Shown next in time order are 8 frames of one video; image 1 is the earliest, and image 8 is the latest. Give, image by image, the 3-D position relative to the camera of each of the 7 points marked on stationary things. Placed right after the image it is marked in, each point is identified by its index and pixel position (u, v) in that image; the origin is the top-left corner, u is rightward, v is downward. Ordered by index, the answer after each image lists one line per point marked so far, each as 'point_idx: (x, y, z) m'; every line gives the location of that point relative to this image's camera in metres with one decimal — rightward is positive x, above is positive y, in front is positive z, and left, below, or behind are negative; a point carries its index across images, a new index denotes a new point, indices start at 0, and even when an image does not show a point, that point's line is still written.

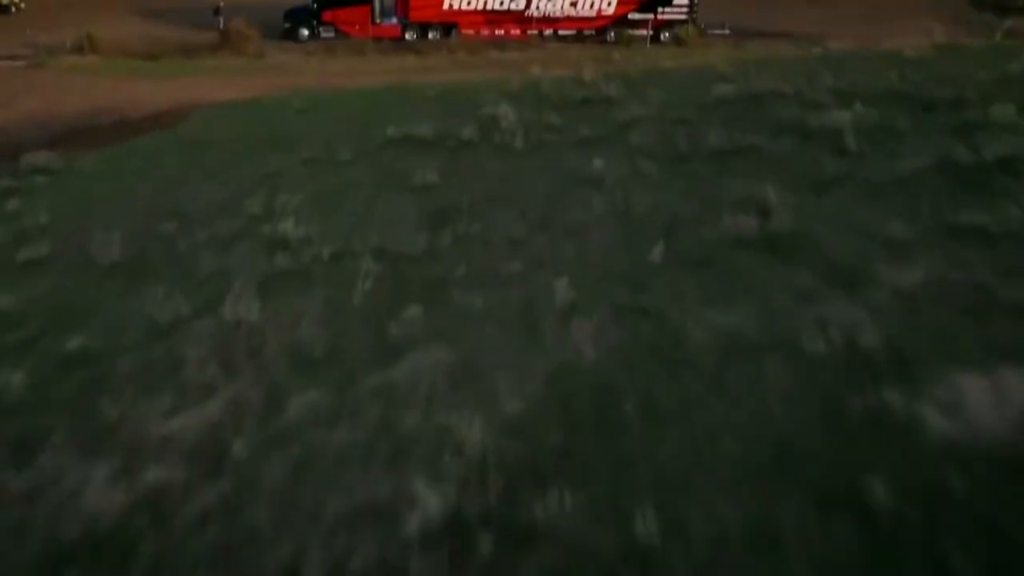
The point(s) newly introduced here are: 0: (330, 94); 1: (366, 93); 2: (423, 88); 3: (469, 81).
0: (-4.3, +4.6, +19.9) m
1: (-3.3, +4.4, +18.8) m
2: (-1.9, +4.5, +18.8) m
3: (-1.0, +4.9, +19.8) m
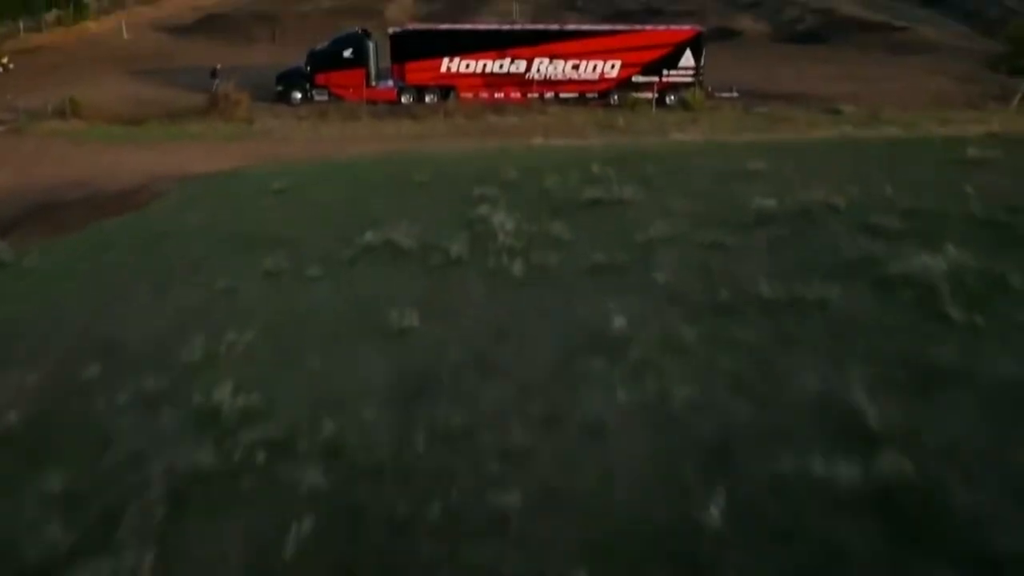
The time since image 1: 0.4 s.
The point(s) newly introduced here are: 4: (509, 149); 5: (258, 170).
0: (-4.3, +2.7, +18.6) m
1: (-3.3, +2.5, +17.5) m
2: (-1.9, +2.7, +17.6) m
3: (-1.0, +3.0, +18.6) m
4: (0.0, +3.2, +19.4) m
5: (-5.8, +2.7, +19.1) m
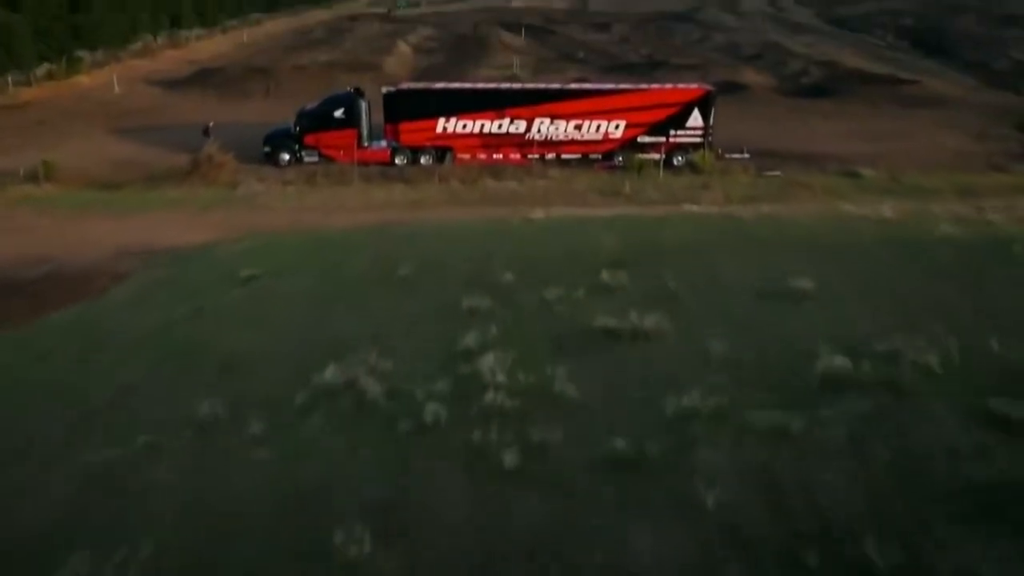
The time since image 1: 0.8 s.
0: (-4.3, +0.9, +17.1) m
1: (-3.3, +0.8, +16.0) m
2: (-2.0, +0.9, +16.0) m
3: (-1.0, +1.2, +17.1) m
4: (-0.1, +1.4, +17.9) m
5: (-5.9, +0.9, +17.6) m
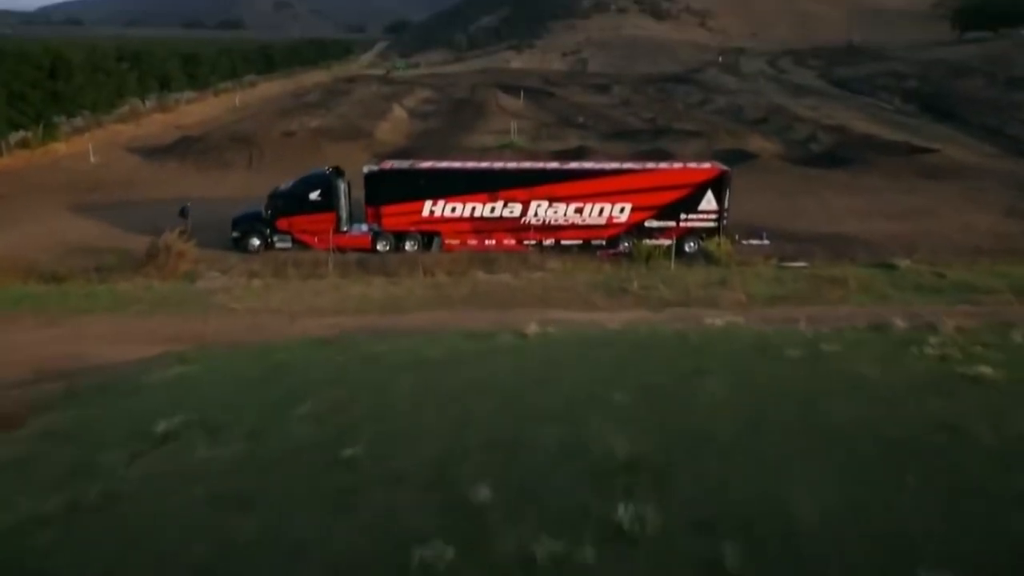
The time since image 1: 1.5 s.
0: (-4.5, -1.4, +14.4) m
1: (-3.5, -1.4, +13.2) m
2: (-2.2, -1.3, +13.3) m
3: (-1.2, -1.0, +14.4) m
4: (-0.2, -0.9, +15.2) m
5: (-6.1, -1.4, +14.9) m
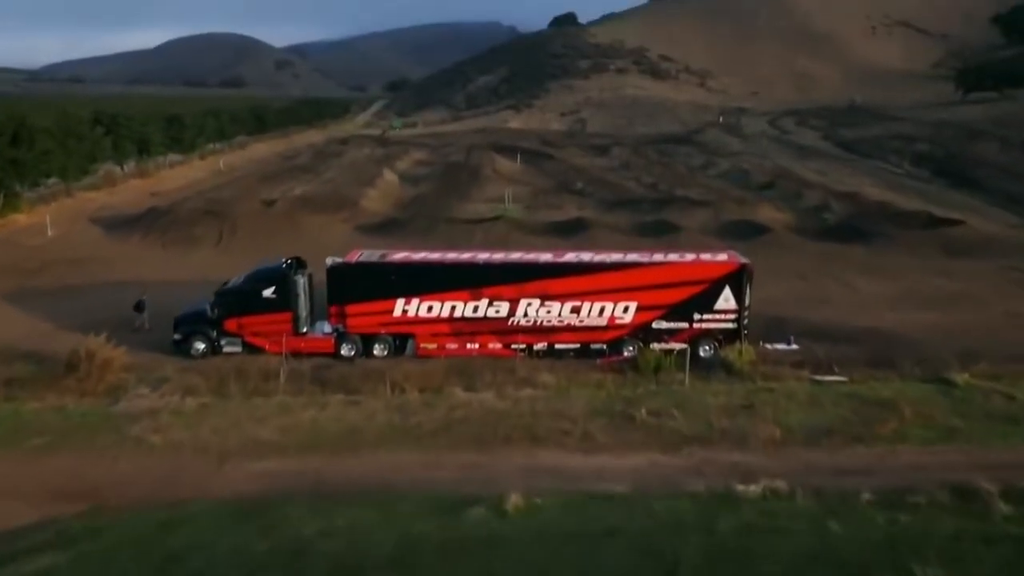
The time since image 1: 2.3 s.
0: (-4.8, -3.5, +10.8) m
1: (-3.8, -3.5, +9.7) m
2: (-2.5, -3.3, +9.8) m
3: (-1.6, -3.2, +10.8) m
4: (-0.6, -3.1, +11.6) m
5: (-6.4, -3.6, +11.3) m
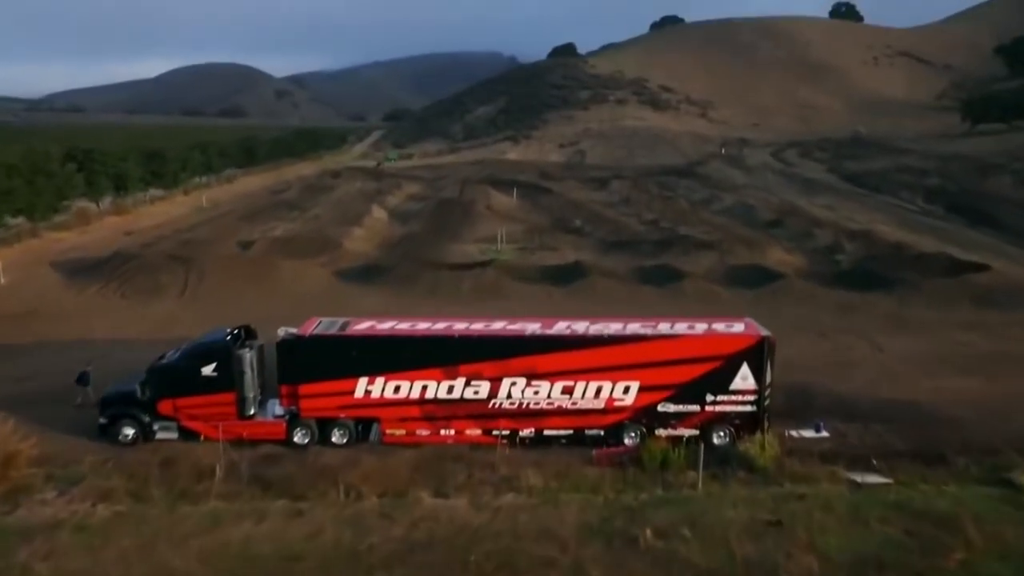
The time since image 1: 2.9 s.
0: (-5.2, -4.8, +7.8) m
1: (-4.2, -4.7, +6.6) m
2: (-2.9, -4.6, +6.7) m
3: (-2.0, -4.5, +7.8) m
4: (-1.0, -4.4, +8.6) m
5: (-6.8, -4.9, +8.3) m
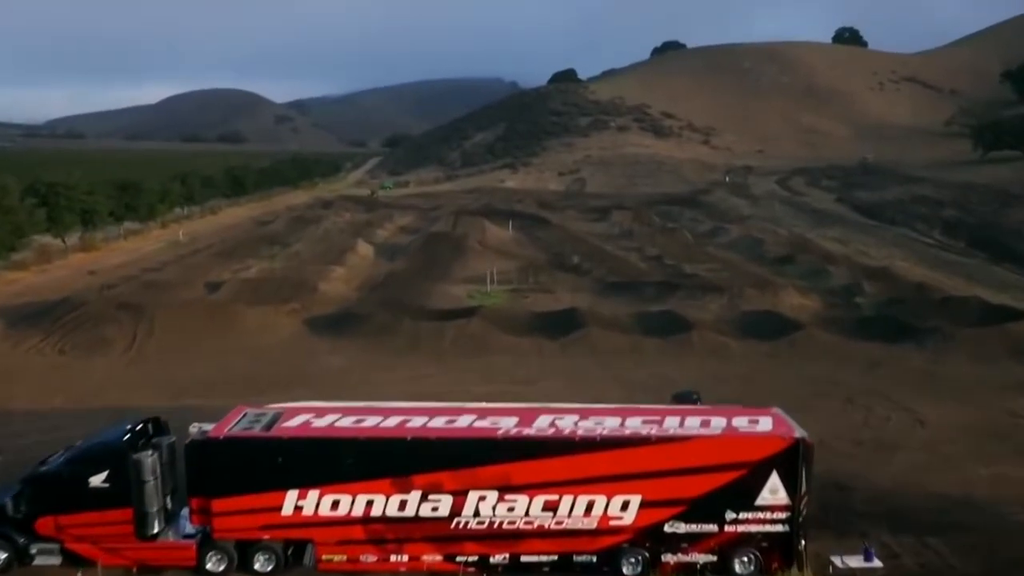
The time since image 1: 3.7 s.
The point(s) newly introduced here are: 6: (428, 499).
0: (-5.8, -6.0, +4.1) m
1: (-4.8, -5.9, +2.9) m
2: (-3.5, -5.8, +3.0) m
3: (-2.5, -5.7, +4.1) m
4: (-1.5, -5.6, +4.9) m
5: (-7.4, -6.1, +4.6) m
6: (-1.4, -3.5, +13.7) m
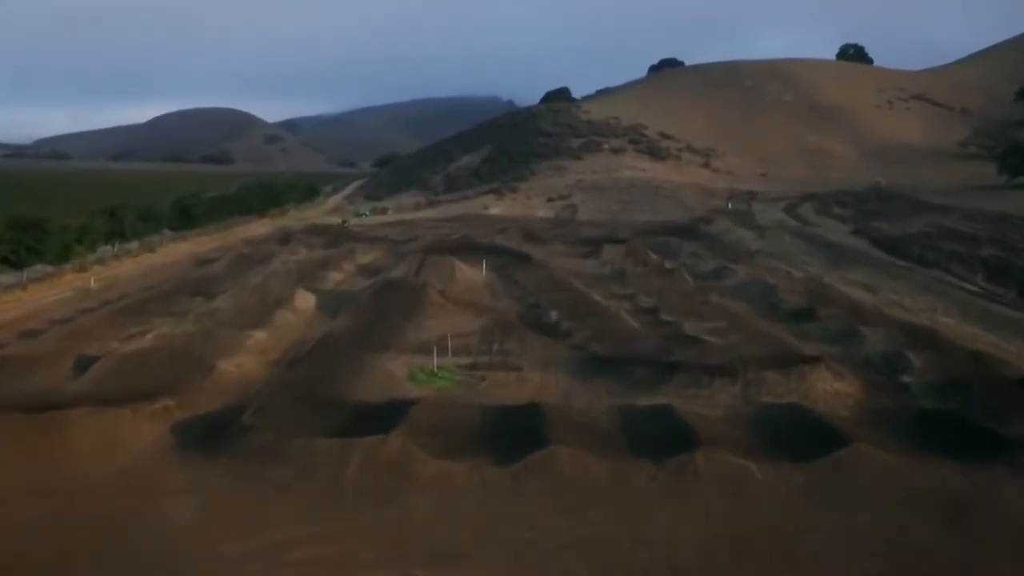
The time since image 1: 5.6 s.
0: (-7.5, -8.2, -4.7) m
1: (-6.5, -8.1, -5.8) m
2: (-5.2, -8.0, -5.8) m
3: (-4.3, -7.9, -4.7) m
4: (-3.3, -7.9, -3.9) m
5: (-9.1, -8.3, -4.2) m
6: (-3.1, -5.9, +4.9) m
